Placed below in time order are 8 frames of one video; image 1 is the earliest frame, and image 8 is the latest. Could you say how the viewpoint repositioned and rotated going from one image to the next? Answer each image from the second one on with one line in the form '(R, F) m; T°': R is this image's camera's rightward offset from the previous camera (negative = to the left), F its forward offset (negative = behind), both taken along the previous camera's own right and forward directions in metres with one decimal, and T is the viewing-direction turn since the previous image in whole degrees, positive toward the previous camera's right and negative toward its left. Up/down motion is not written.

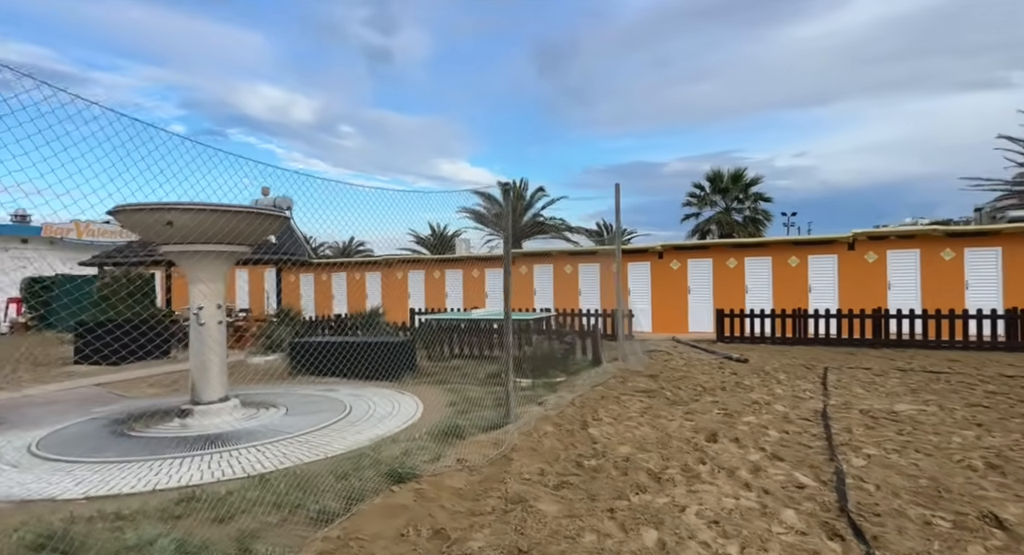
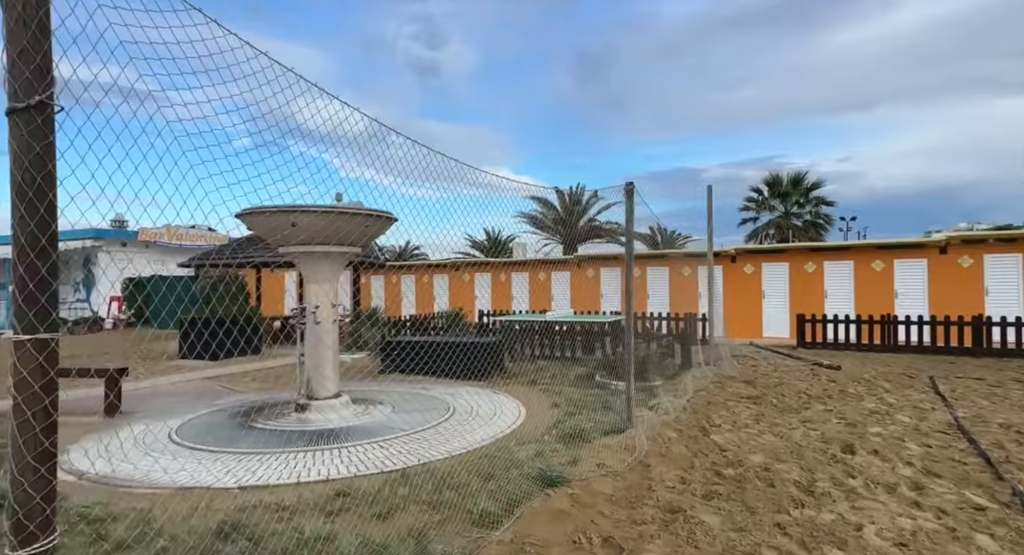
(-0.8, +0.1) m; -5°
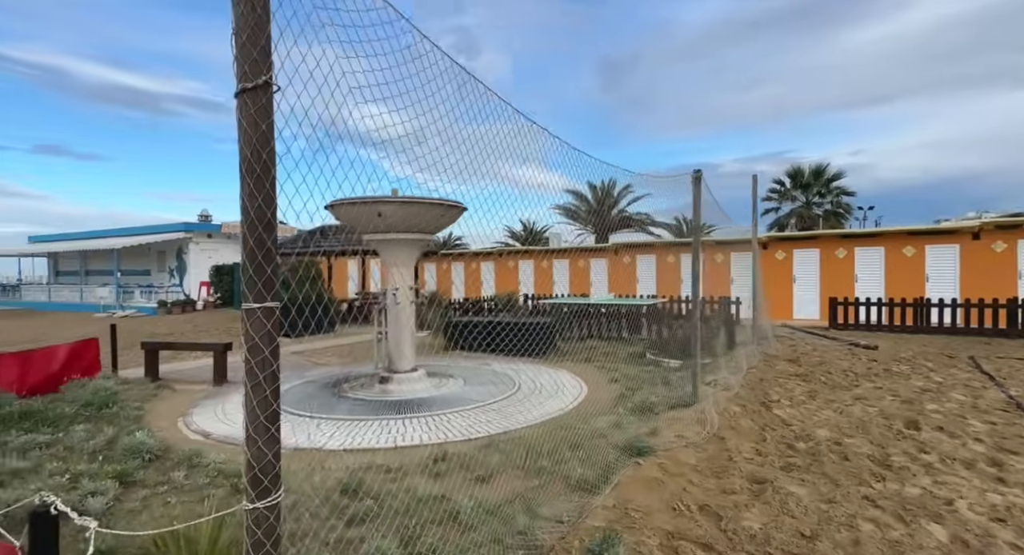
(-0.4, -0.2) m; -4°
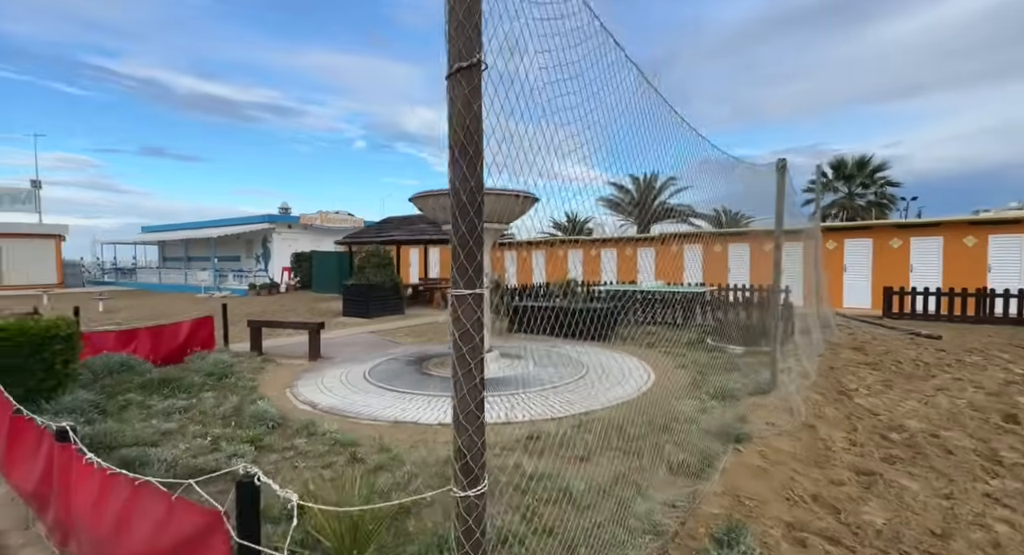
(-0.4, -0.1) m; -6°
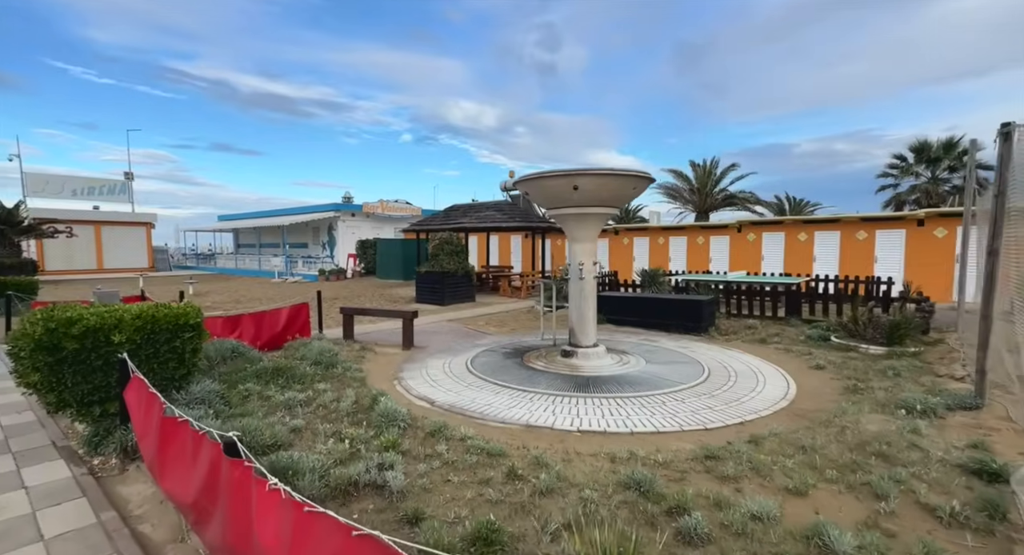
(-1.0, +0.6) m; -6°
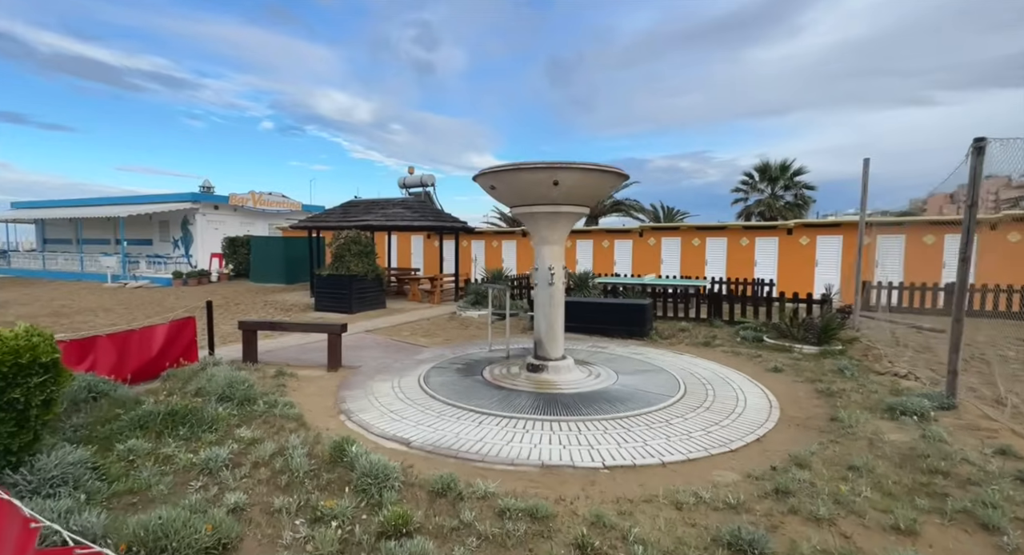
(-1.1, +1.0) m; +15°
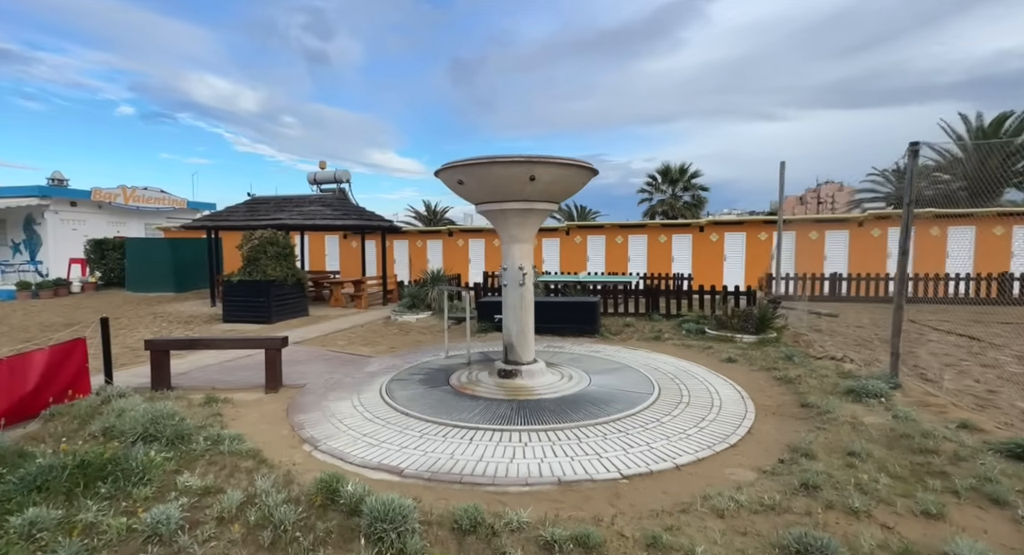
(-0.8, +0.4) m; +11°
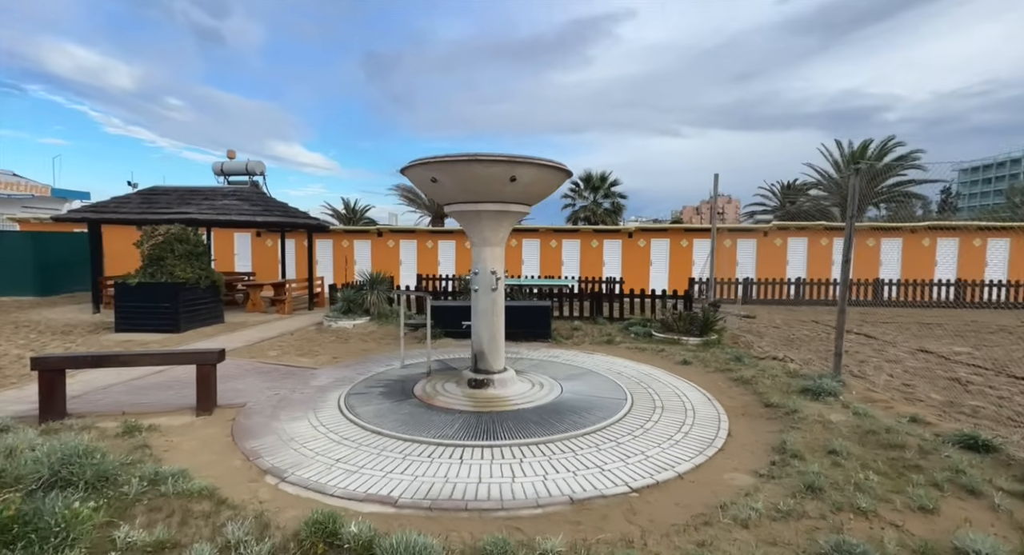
(-0.7, +0.3) m; +10°
